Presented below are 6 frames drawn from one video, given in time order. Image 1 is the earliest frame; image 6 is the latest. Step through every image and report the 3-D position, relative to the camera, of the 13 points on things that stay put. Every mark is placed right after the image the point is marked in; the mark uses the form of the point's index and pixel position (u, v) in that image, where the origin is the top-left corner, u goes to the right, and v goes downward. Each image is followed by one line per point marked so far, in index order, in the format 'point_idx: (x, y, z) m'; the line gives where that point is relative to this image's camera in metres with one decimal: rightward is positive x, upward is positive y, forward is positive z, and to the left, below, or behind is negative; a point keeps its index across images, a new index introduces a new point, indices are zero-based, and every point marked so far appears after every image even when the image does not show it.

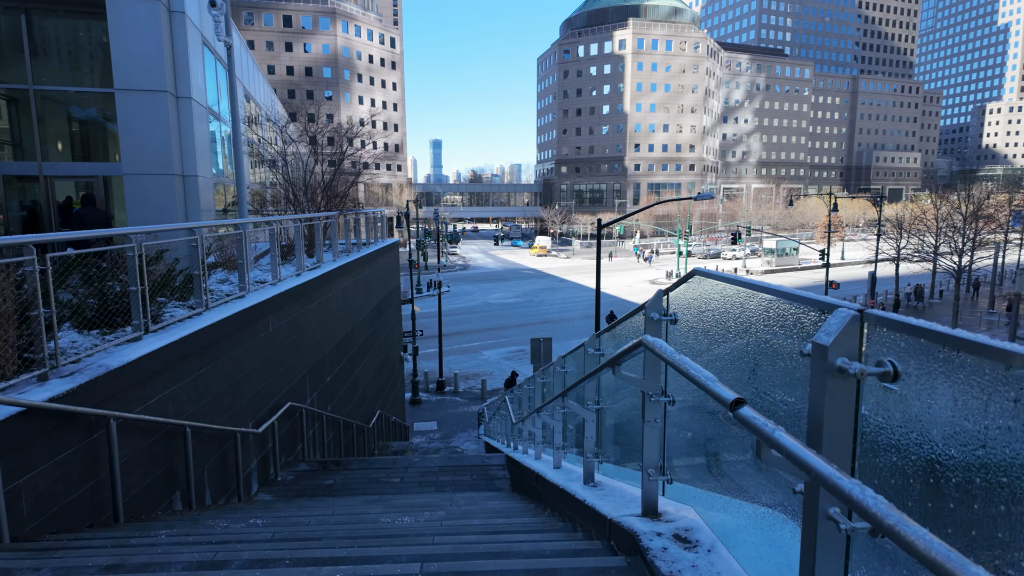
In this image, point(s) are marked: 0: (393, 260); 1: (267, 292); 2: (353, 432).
0: (-3.4, +0.8, +16.7) m
1: (-3.2, 0.0, +7.6) m
2: (-3.0, -2.8, +10.9) m
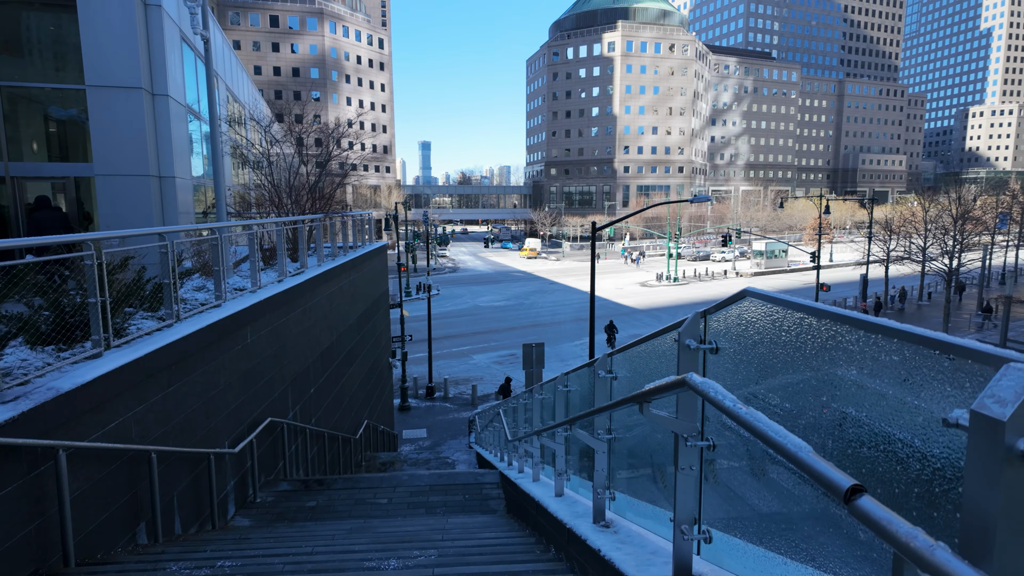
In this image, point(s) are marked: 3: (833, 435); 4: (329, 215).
0: (-3.7, +0.7, +16.3) m
1: (-3.3, -0.1, +7.2) m
2: (-3.1, -2.9, +10.4) m
3: (+1.0, -0.5, +1.8) m
4: (-3.8, +1.5, +11.8) m
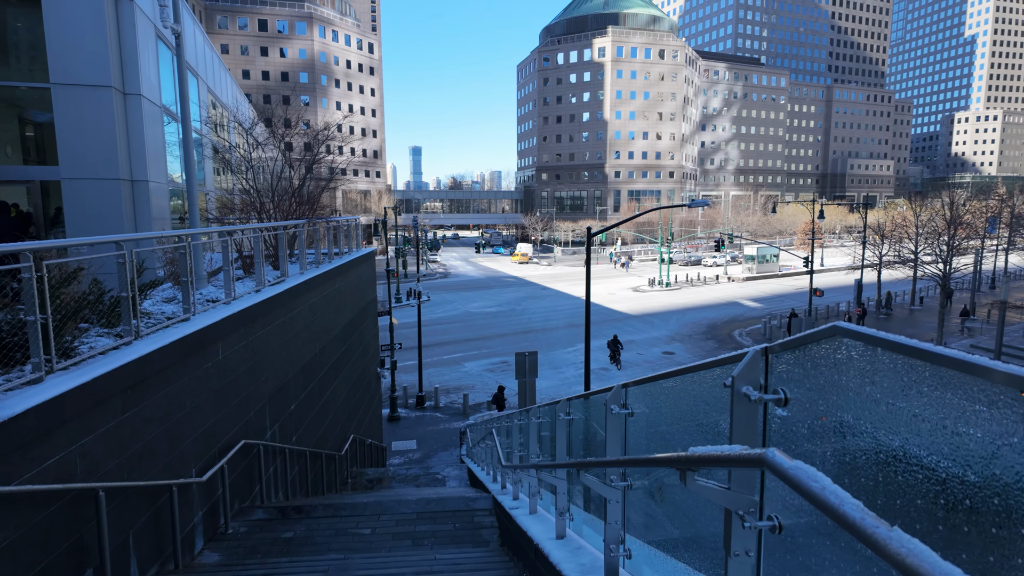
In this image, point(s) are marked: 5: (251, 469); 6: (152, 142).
0: (-3.9, +0.5, +15.7) m
1: (-3.4, -0.3, +6.6) m
2: (-3.3, -3.0, +9.9) m
3: (+1.0, -0.5, +1.3) m
4: (-3.9, +1.3, +11.3) m
5: (-3.1, -2.2, +6.9) m
6: (-6.6, +2.7, +10.6) m
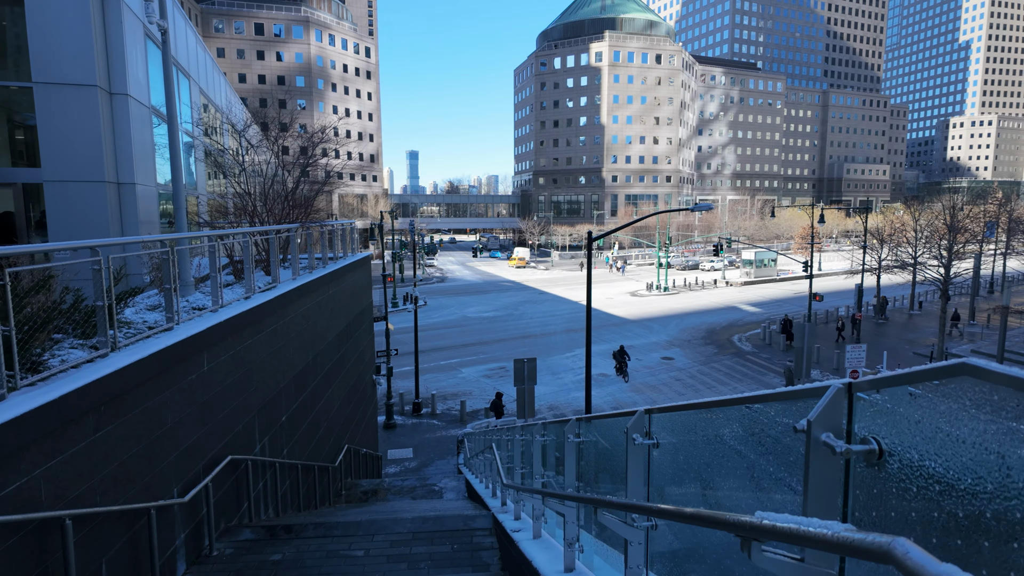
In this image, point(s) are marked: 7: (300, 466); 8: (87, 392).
0: (-3.9, +0.3, +15.4) m
1: (-3.4, -0.4, +6.3) m
2: (-3.3, -3.1, +9.6) m
3: (+1.0, -0.6, +1.0) m
4: (-3.9, +1.2, +11.0) m
5: (-3.1, -2.3, +6.6) m
6: (-6.6, +2.6, +10.3) m
7: (-3.2, -2.7, +8.7) m
8: (-3.0, -0.7, +4.1) m
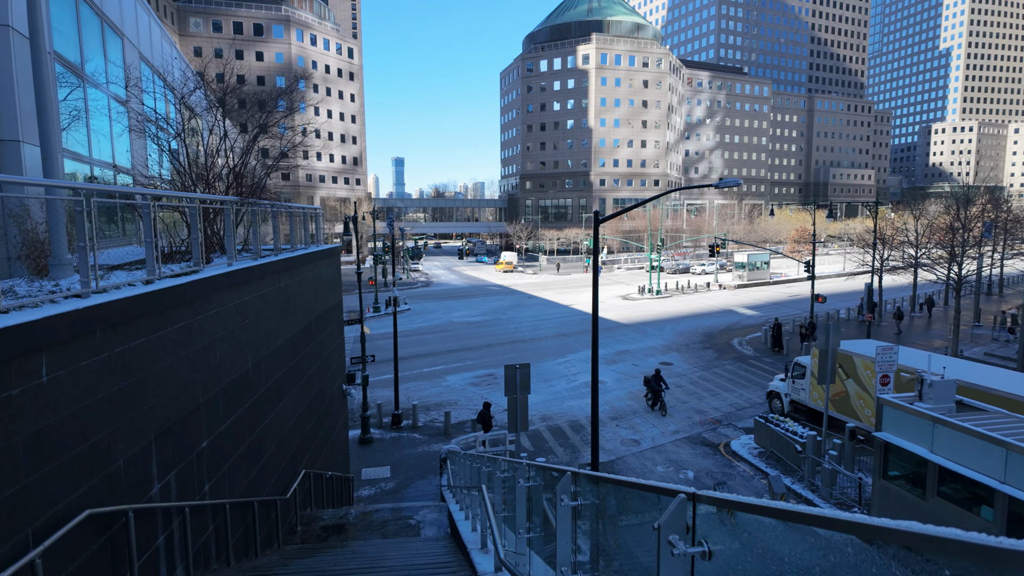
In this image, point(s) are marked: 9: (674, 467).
0: (-4.2, +0.4, +13.4) m
1: (-3.4, -0.1, +4.3) m
2: (-3.3, -3.0, +7.5) m
3: (+1.1, -0.3, -0.9) m
4: (-4.0, +1.4, +9.0) m
5: (-3.1, -2.0, +4.5) m
6: (-6.7, +2.7, +8.2) m
7: (-3.3, -2.5, +6.7) m
8: (-3.0, -0.5, +2.0) m
9: (+4.6, -5.0, +16.3) m
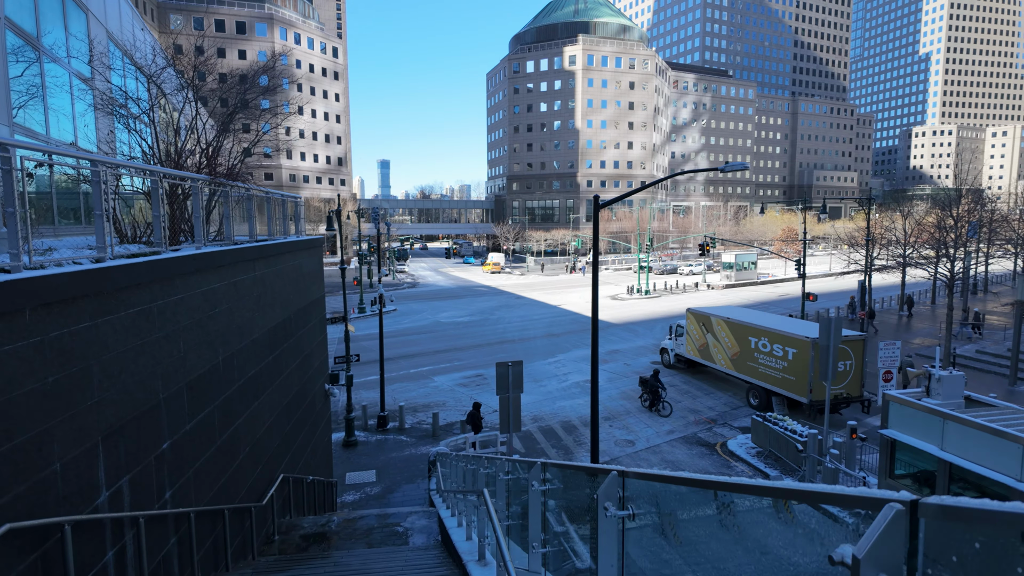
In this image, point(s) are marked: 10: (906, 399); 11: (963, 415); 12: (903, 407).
0: (-4.3, +0.6, +12.6) m
1: (-3.3, 0.0, +3.6) m
2: (-3.4, -2.8, +6.8) m
3: (+1.3, -0.1, -1.5) m
4: (-4.1, +1.5, +8.2) m
5: (-3.1, -1.9, +3.8) m
6: (-6.8, +2.9, +7.4) m
7: (-3.3, -2.3, +5.9) m
8: (-2.9, -0.3, +1.3) m
9: (+4.3, -4.9, +15.8) m
10: (+8.2, -2.3, +11.9) m
11: (+8.4, -2.4, +10.8) m
12: (+8.1, -2.5, +12.0) m
